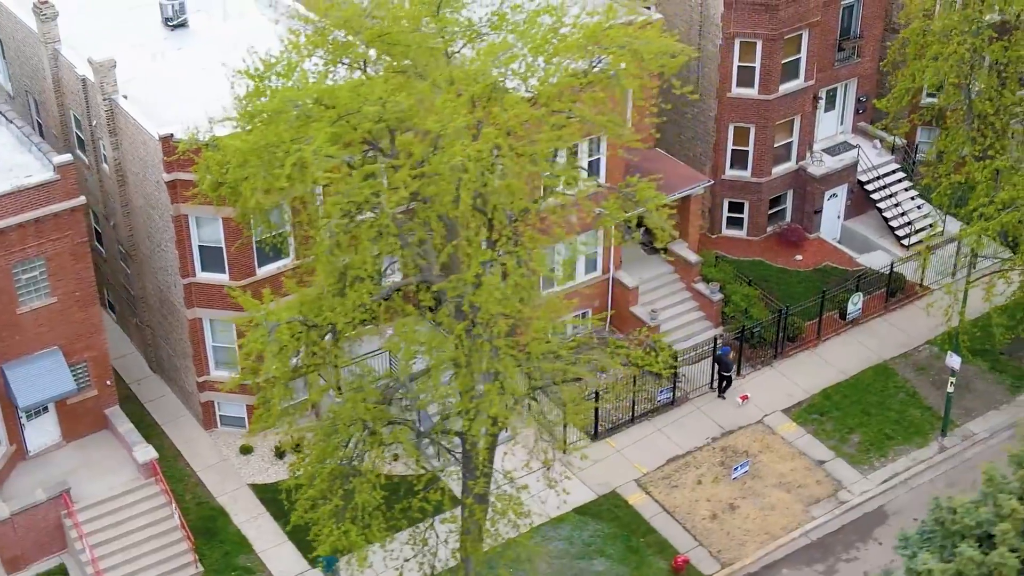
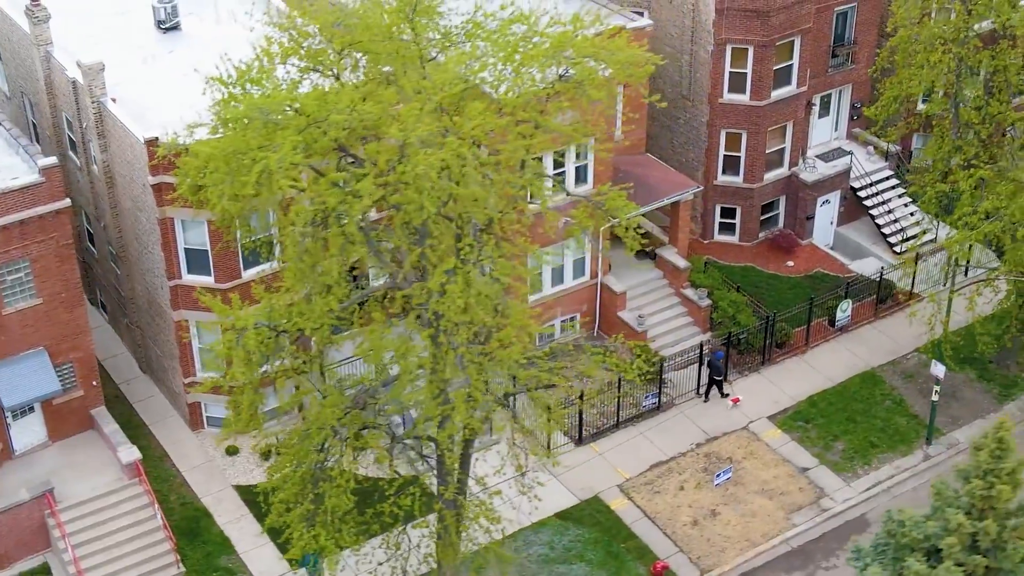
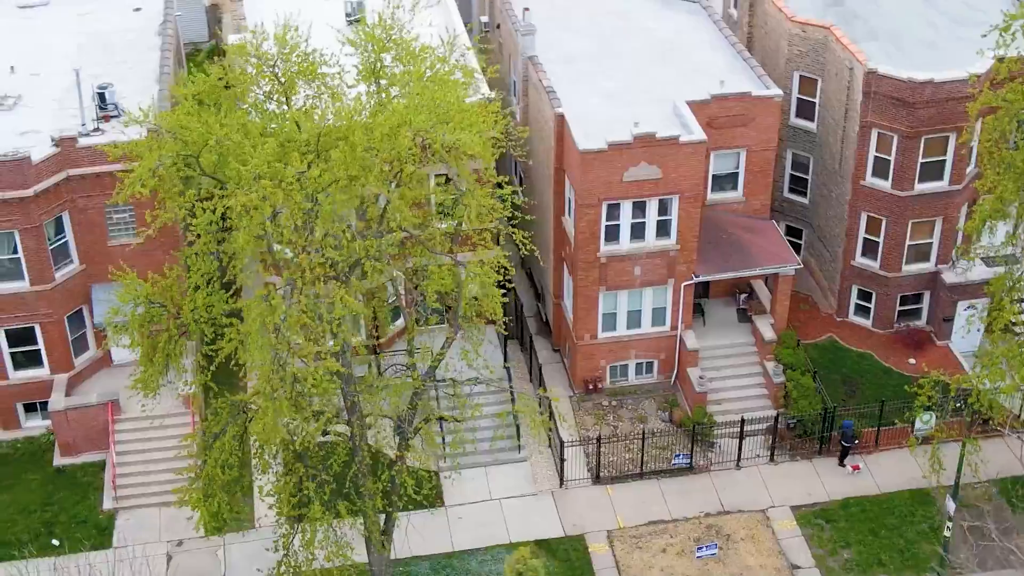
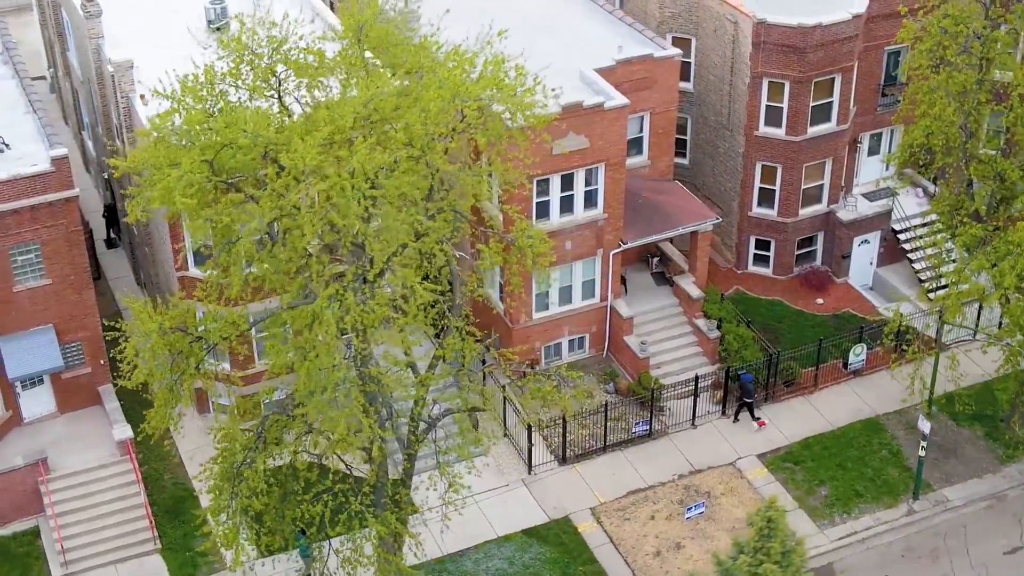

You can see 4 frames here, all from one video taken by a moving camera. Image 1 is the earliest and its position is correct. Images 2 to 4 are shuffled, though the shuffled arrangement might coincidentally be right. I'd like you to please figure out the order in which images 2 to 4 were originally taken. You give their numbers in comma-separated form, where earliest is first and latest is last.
2, 4, 3
